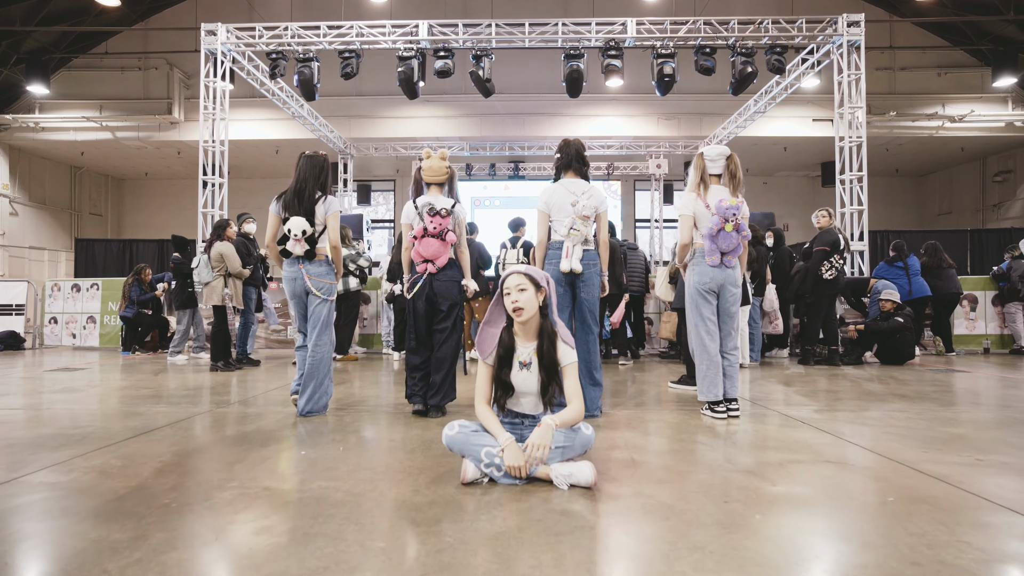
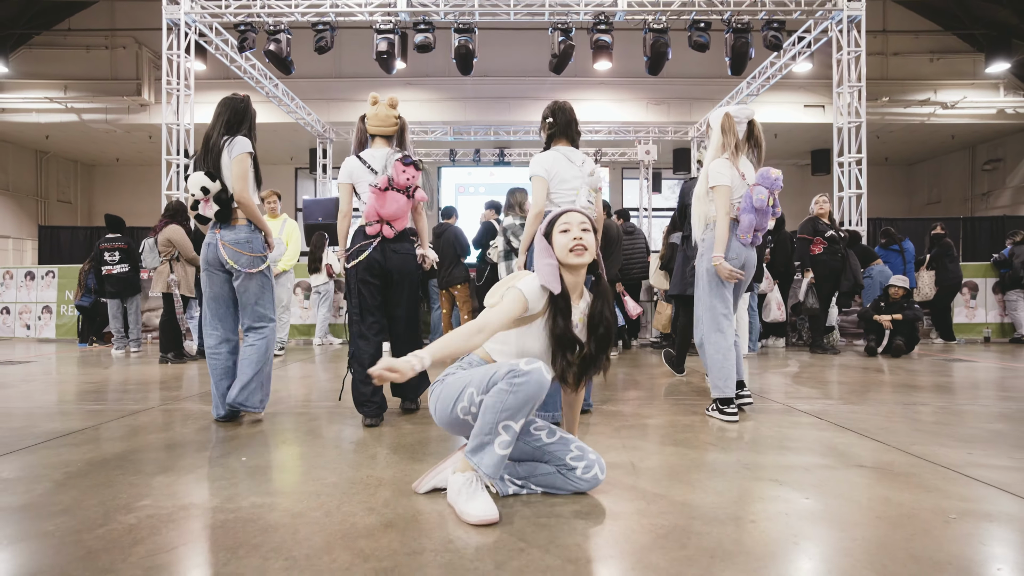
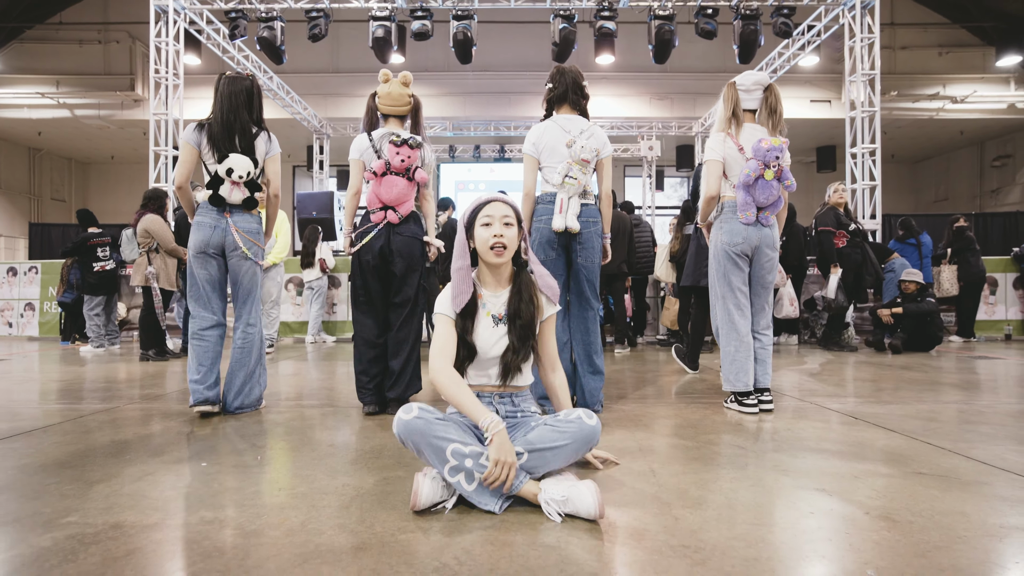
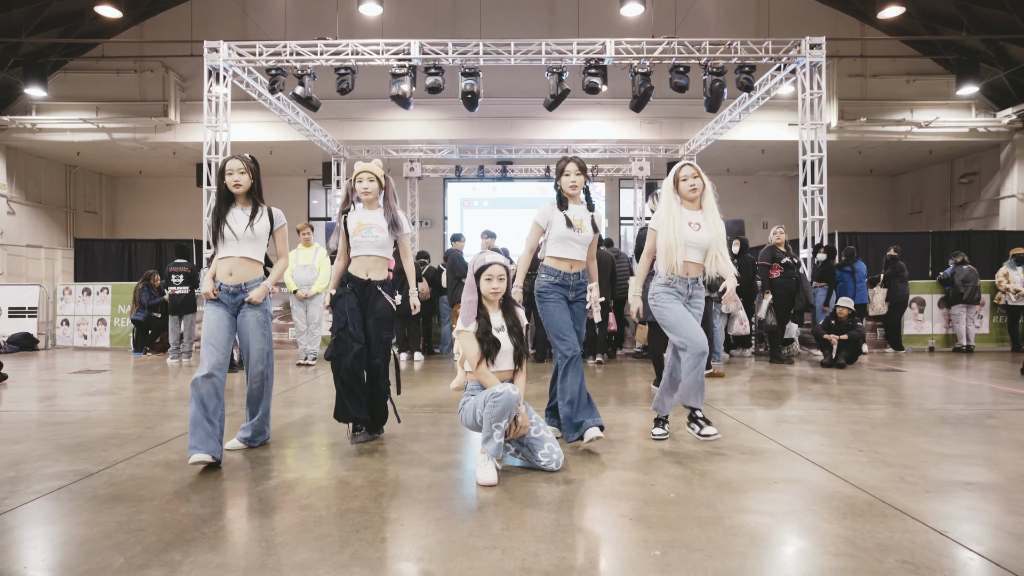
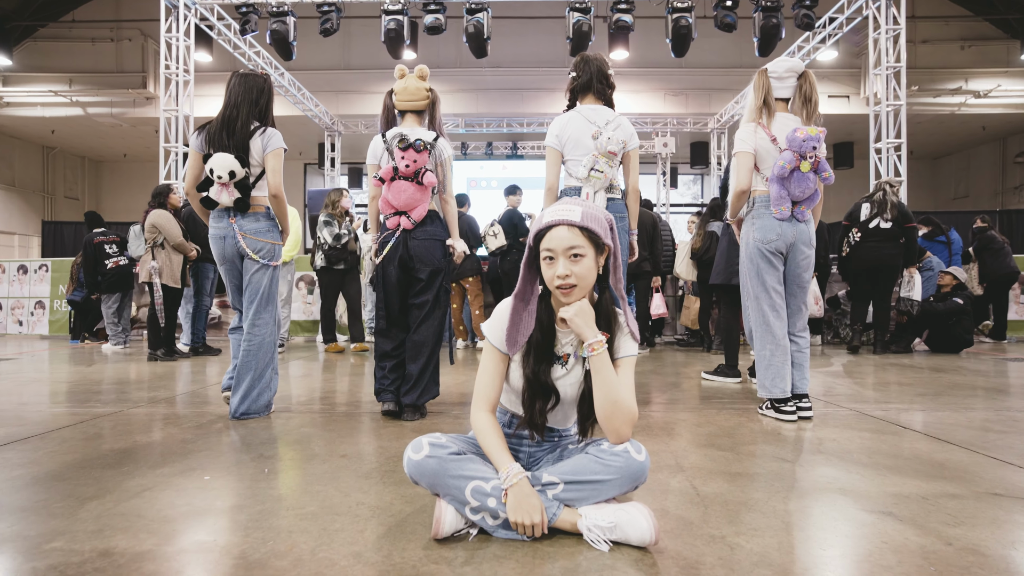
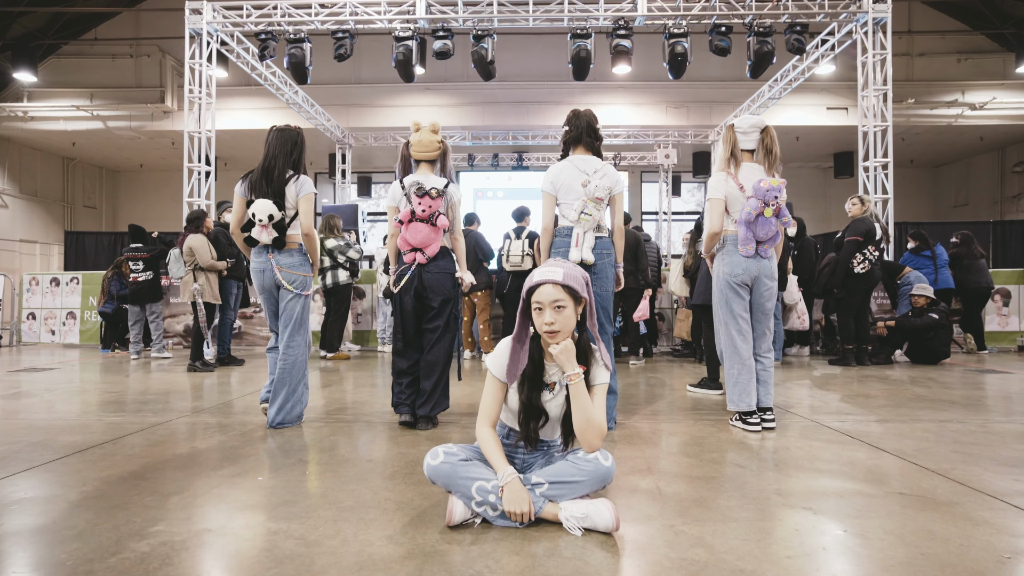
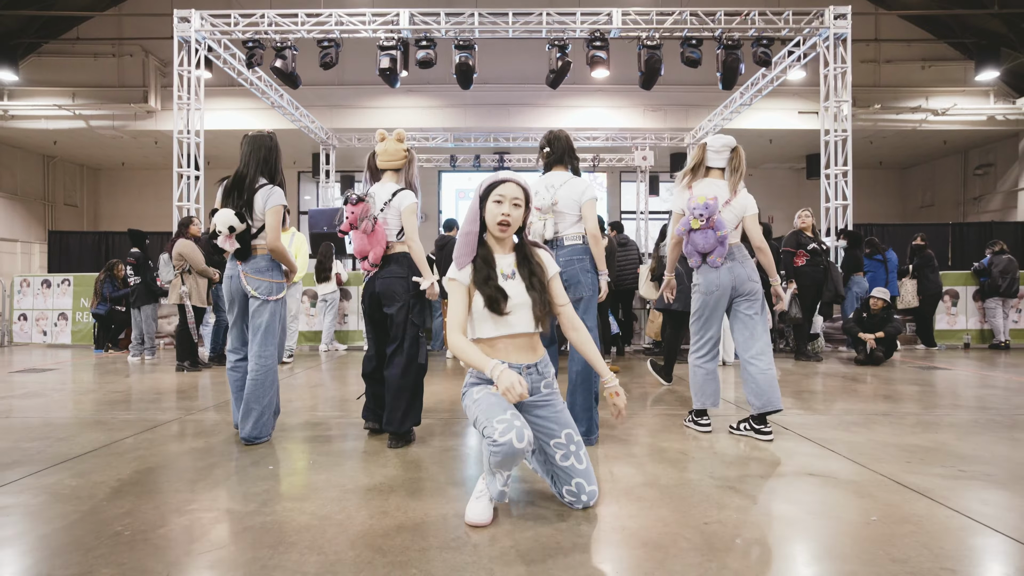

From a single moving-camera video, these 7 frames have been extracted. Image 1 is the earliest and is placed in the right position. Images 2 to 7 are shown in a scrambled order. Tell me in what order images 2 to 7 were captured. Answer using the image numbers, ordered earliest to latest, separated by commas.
6, 5, 3, 2, 7, 4
